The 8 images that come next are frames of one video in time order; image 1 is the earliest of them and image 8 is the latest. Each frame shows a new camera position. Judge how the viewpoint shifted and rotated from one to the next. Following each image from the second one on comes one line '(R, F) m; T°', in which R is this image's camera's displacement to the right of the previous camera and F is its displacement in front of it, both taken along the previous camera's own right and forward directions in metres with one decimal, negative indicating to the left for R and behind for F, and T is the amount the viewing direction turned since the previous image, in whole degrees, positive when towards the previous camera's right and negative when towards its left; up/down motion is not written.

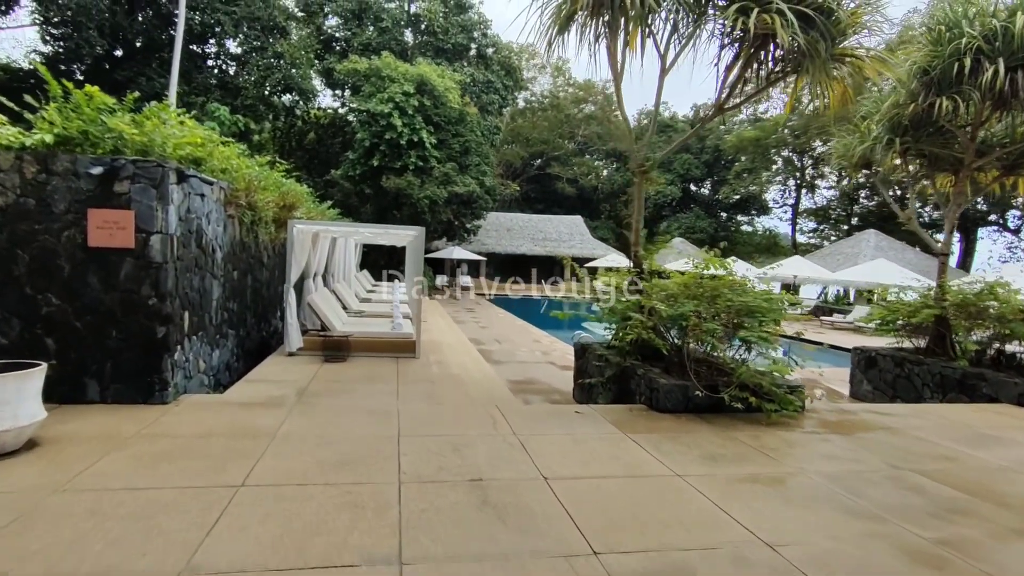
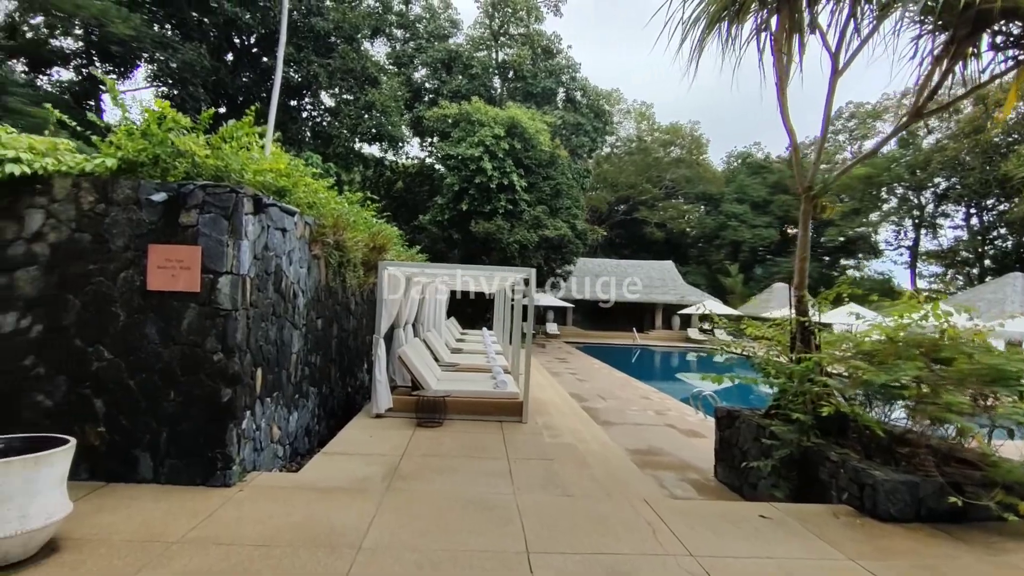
(-0.5, +1.3) m; -7°
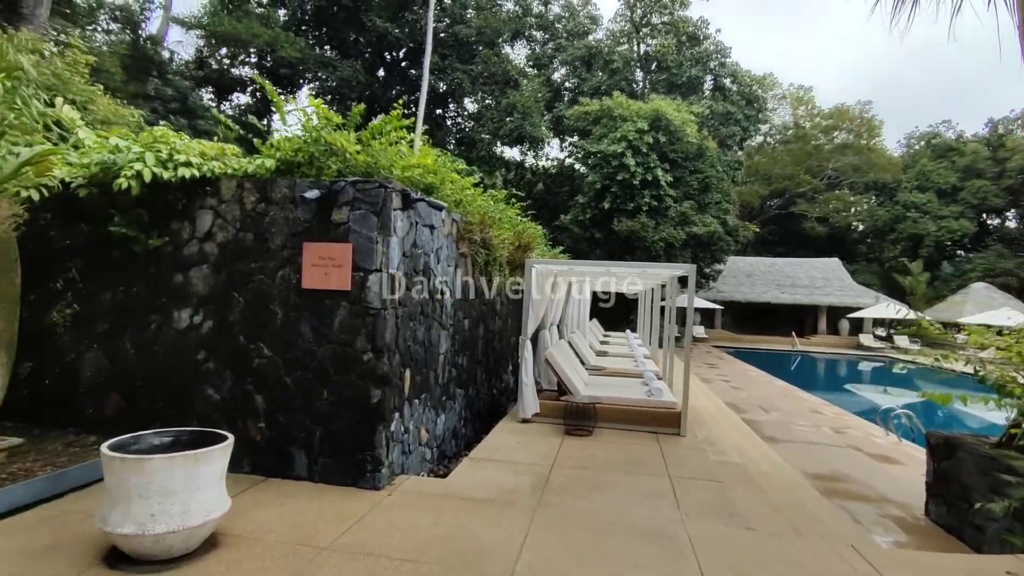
(-0.2, +0.4) m; -13°
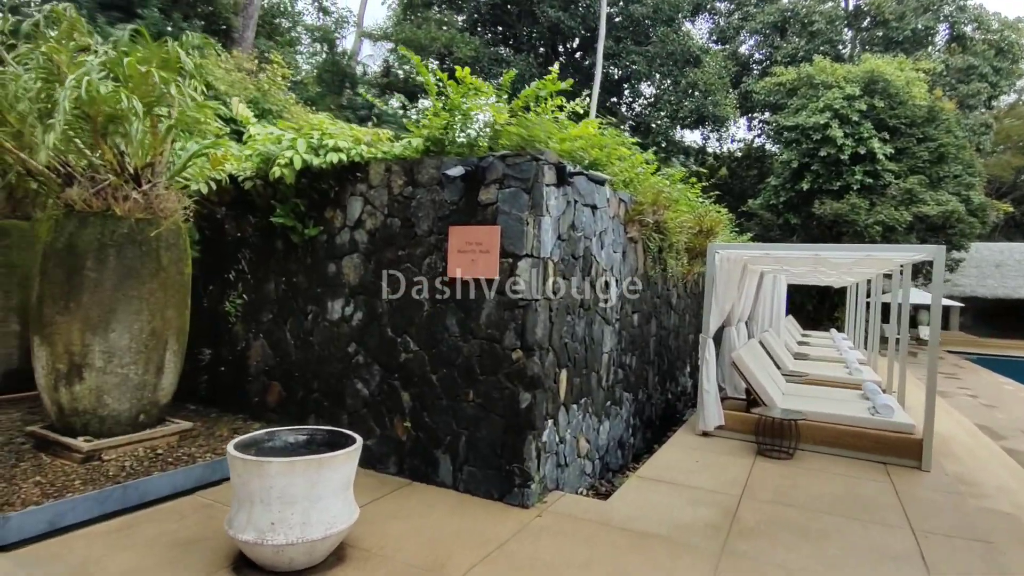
(0.0, +0.7) m; -17°
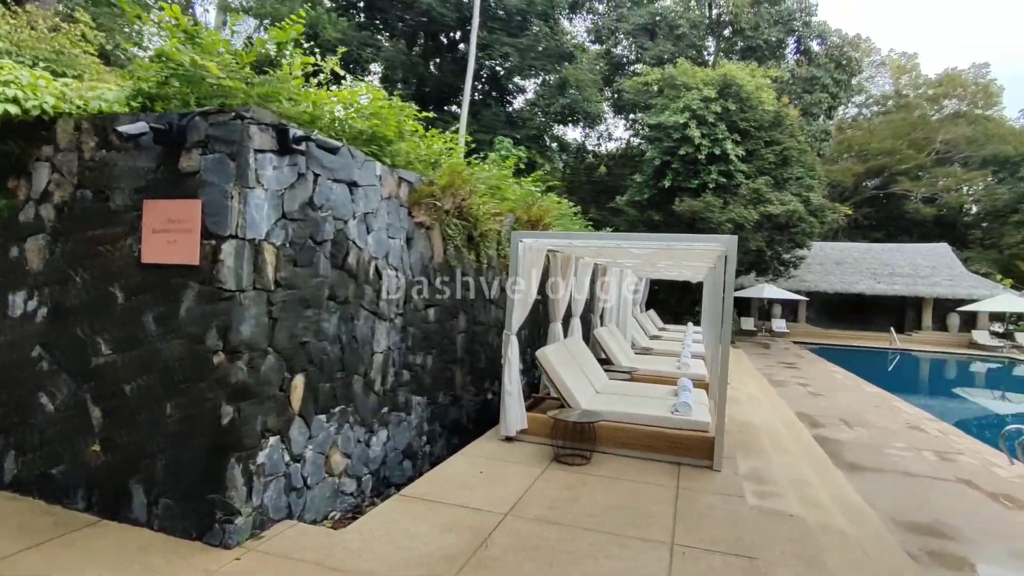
(+0.9, +0.5) m; +9°
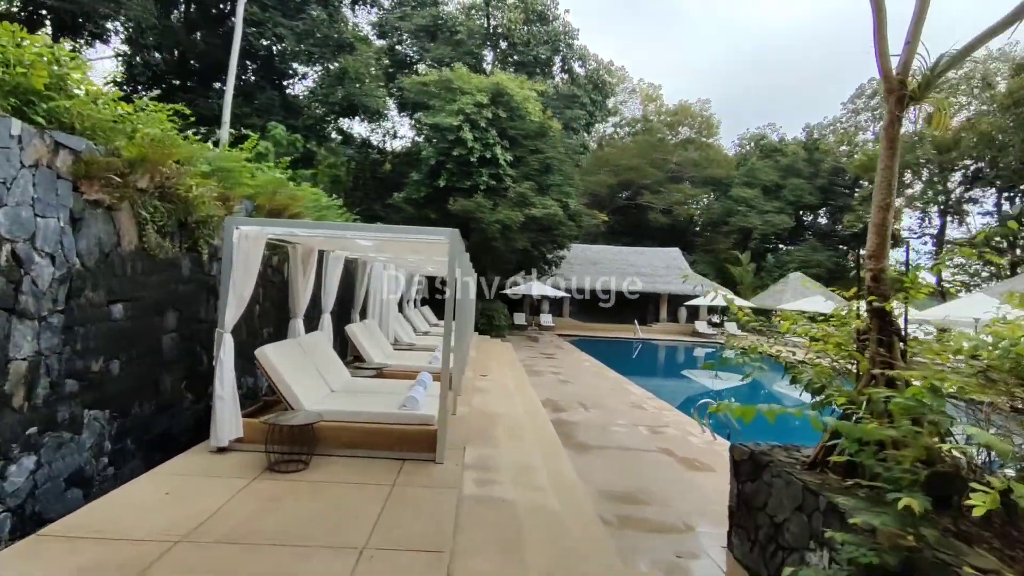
(+0.5, +0.1) m; +20°
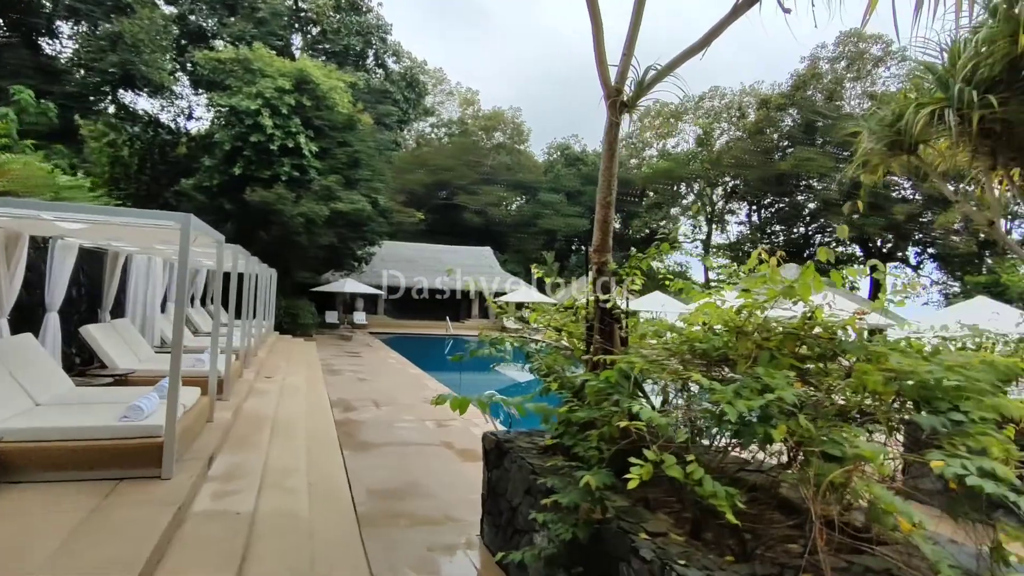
(+0.4, +0.1) m; +17°
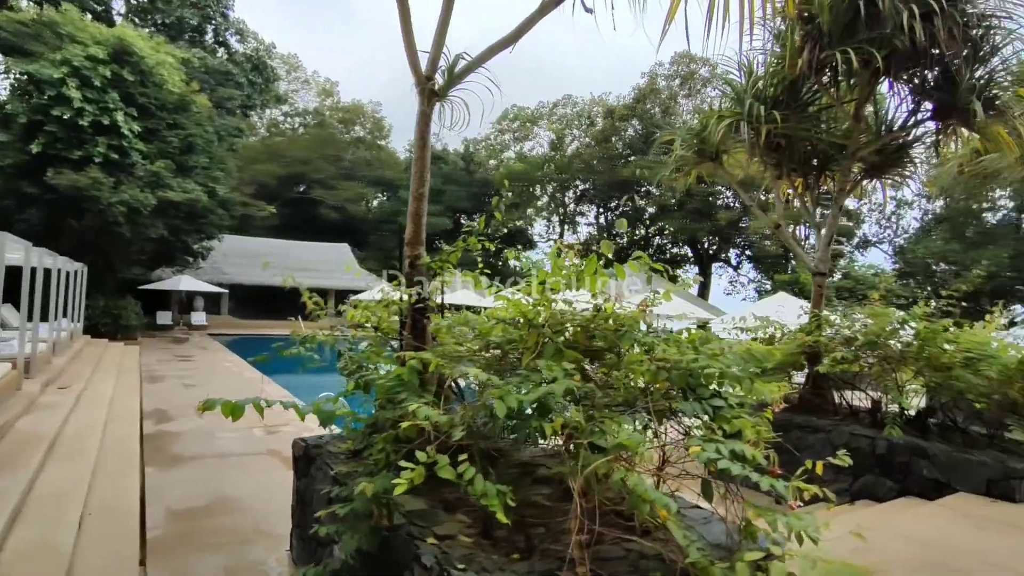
(+0.3, +0.1) m; +13°
